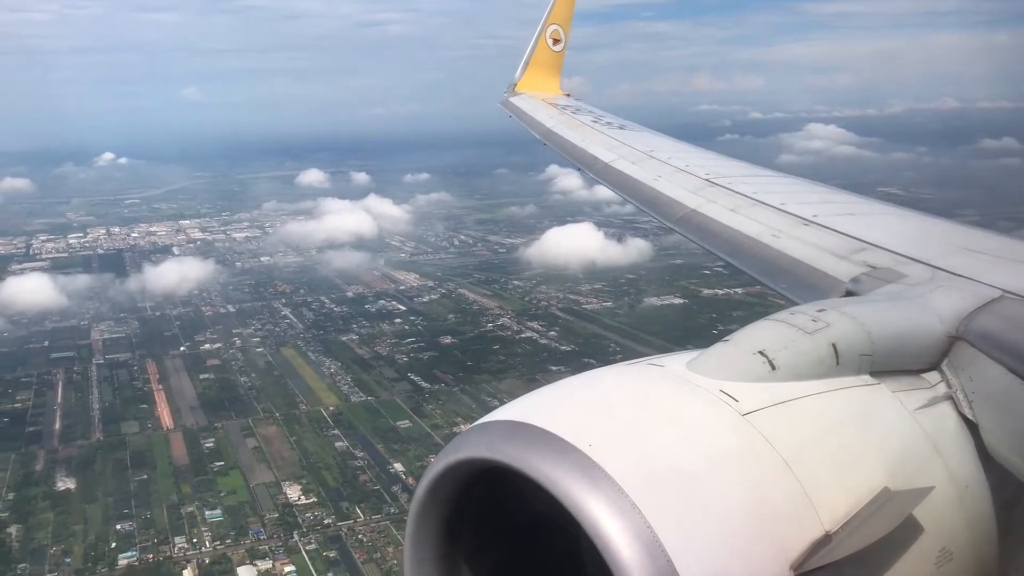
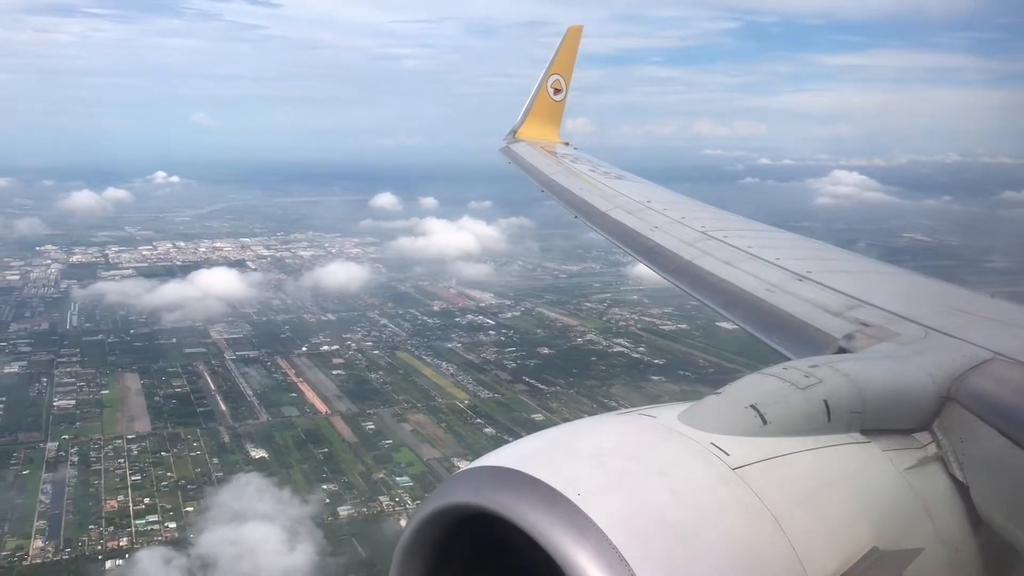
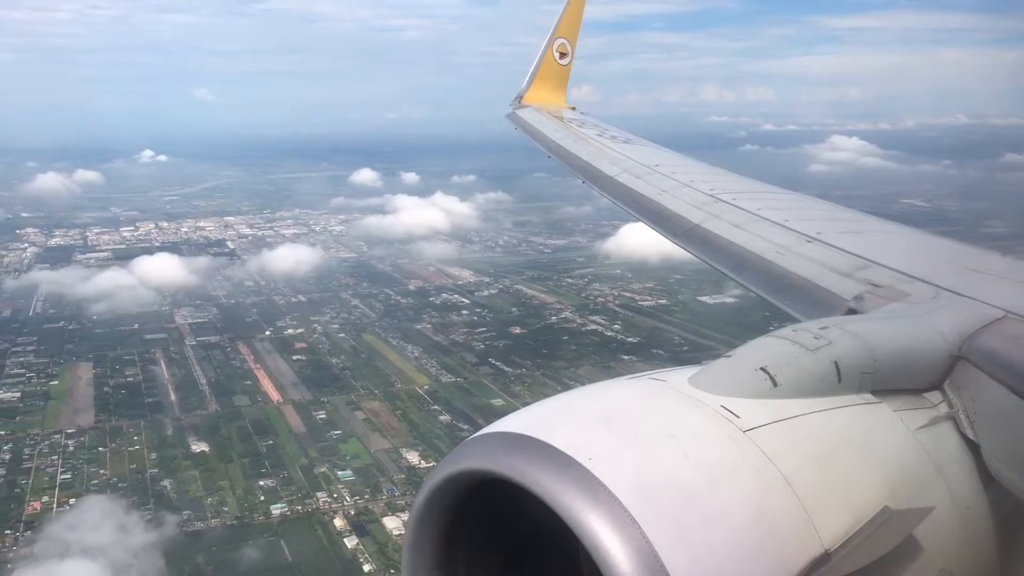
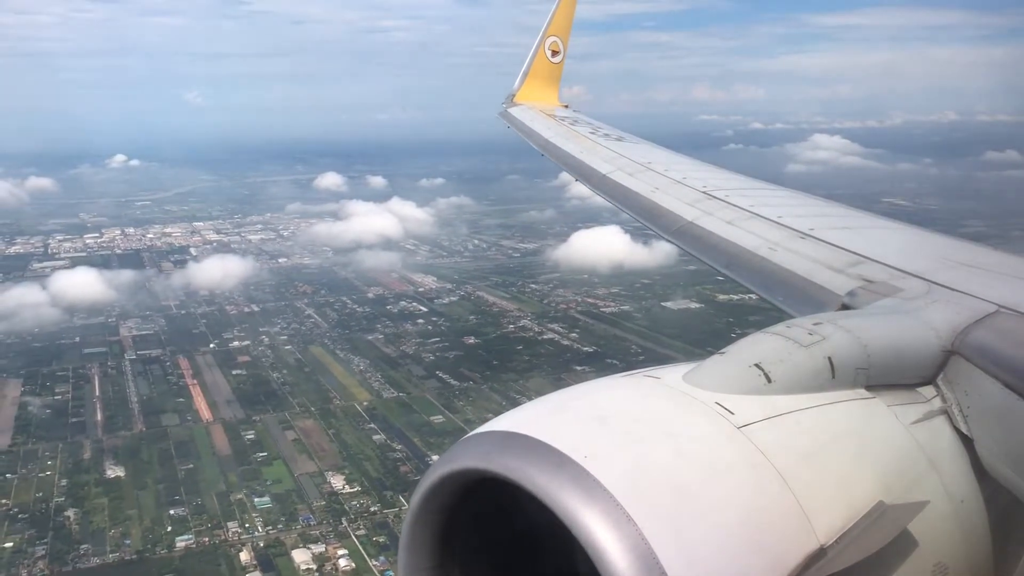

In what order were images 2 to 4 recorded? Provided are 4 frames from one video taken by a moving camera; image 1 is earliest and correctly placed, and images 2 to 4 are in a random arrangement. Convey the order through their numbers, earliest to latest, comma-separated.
4, 3, 2
